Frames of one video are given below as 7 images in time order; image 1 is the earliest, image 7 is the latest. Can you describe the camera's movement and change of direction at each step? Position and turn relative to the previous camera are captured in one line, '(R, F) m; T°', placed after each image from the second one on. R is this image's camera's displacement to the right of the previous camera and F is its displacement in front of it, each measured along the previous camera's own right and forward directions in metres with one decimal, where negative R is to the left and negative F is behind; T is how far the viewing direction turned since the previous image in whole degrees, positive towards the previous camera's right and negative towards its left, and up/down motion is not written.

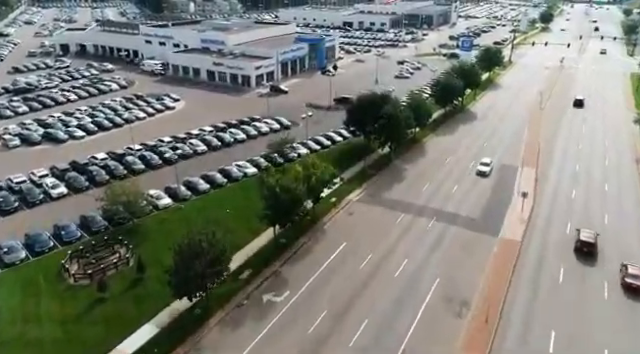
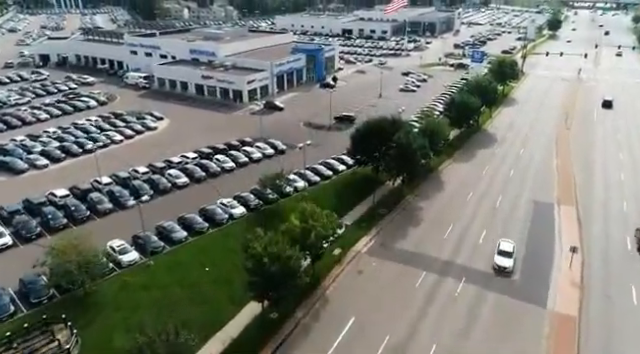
(-0.1, +6.6) m; 0°
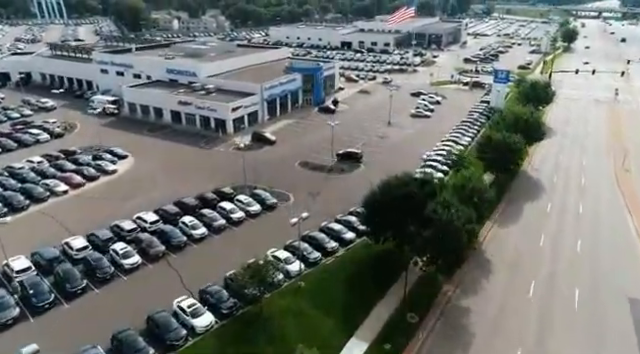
(-0.2, +10.9) m; 0°
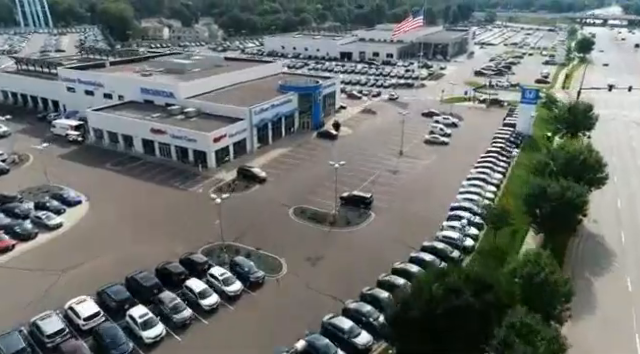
(-0.2, +9.3) m; 0°
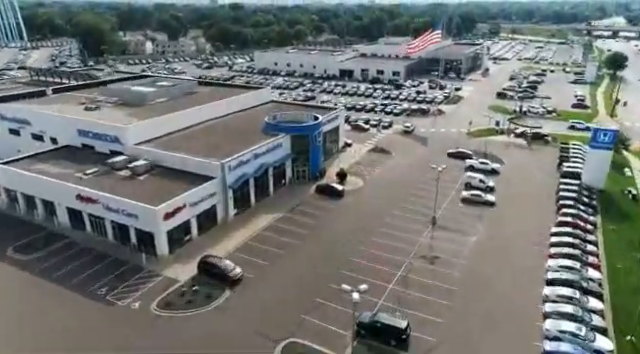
(-0.4, +14.9) m; +1°
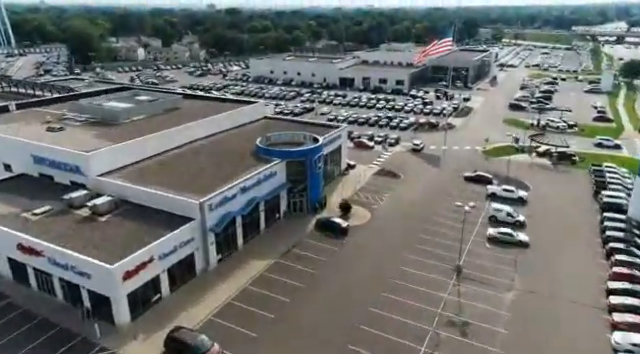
(-0.2, +6.6) m; 0°
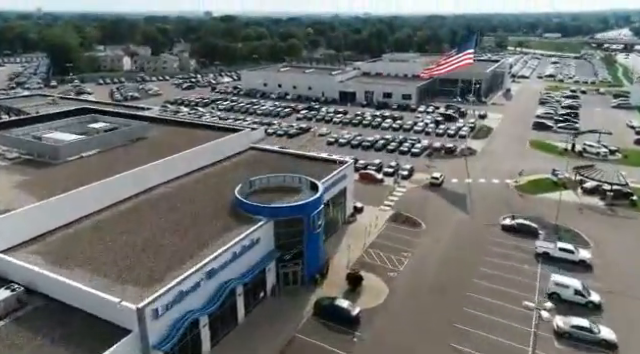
(-0.2, +10.1) m; 0°
